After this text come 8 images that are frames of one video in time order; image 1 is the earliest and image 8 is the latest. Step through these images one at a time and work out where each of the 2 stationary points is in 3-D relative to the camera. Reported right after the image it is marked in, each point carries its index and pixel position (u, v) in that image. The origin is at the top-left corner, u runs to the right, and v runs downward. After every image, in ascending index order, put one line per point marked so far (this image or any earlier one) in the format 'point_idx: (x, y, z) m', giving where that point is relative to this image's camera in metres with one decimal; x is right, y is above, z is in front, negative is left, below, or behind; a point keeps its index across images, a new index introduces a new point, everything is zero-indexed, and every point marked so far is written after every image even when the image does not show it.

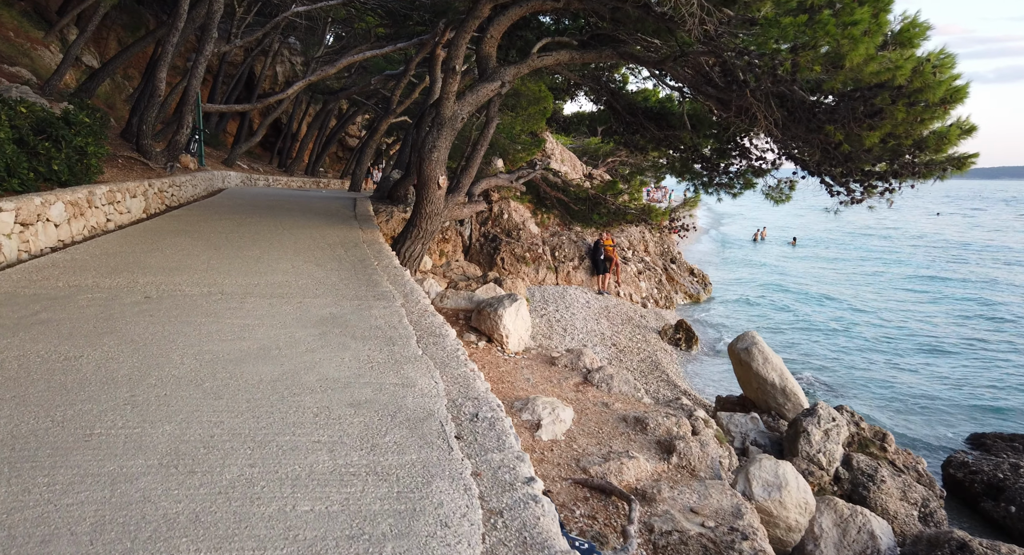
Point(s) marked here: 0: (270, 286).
0: (-2.2, -0.1, +5.1) m
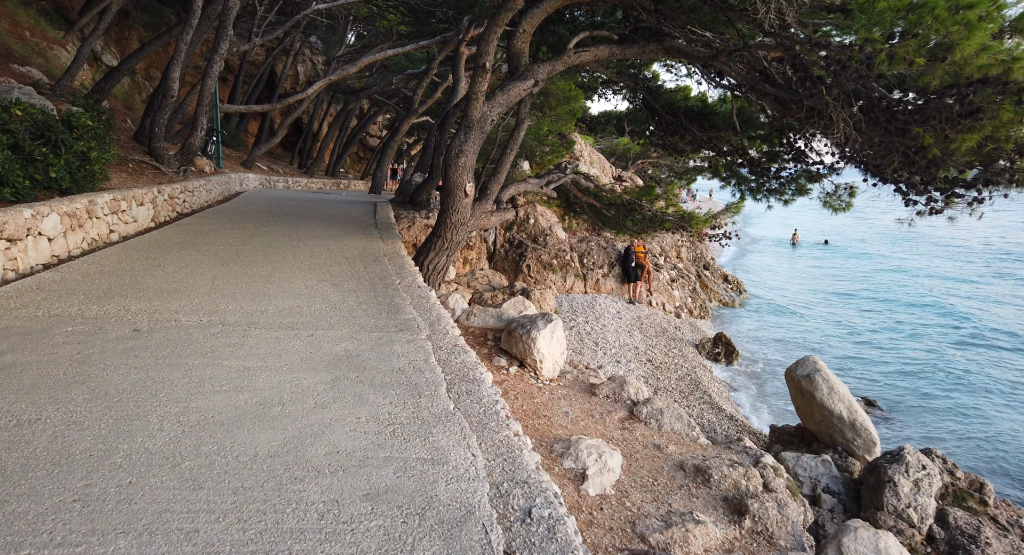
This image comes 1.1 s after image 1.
0: (-1.8, -0.3, +4.5) m
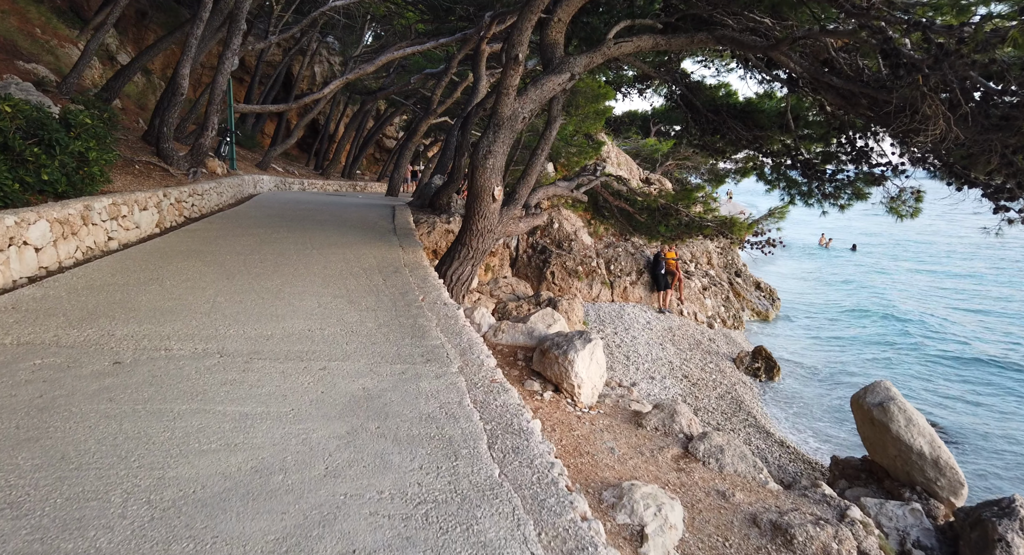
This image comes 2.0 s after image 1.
0: (-1.5, -0.4, +3.8) m
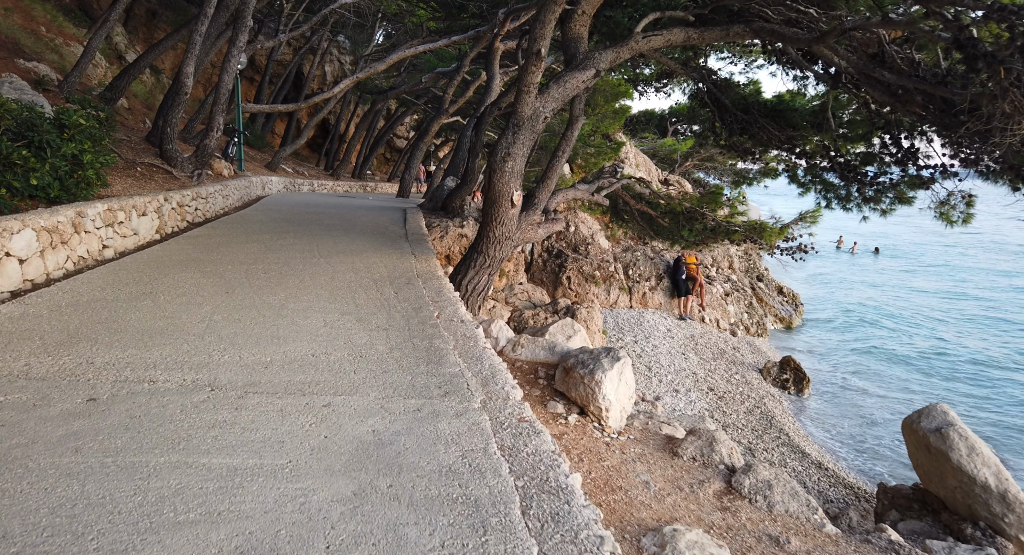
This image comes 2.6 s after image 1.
0: (-1.4, -0.6, +3.4) m
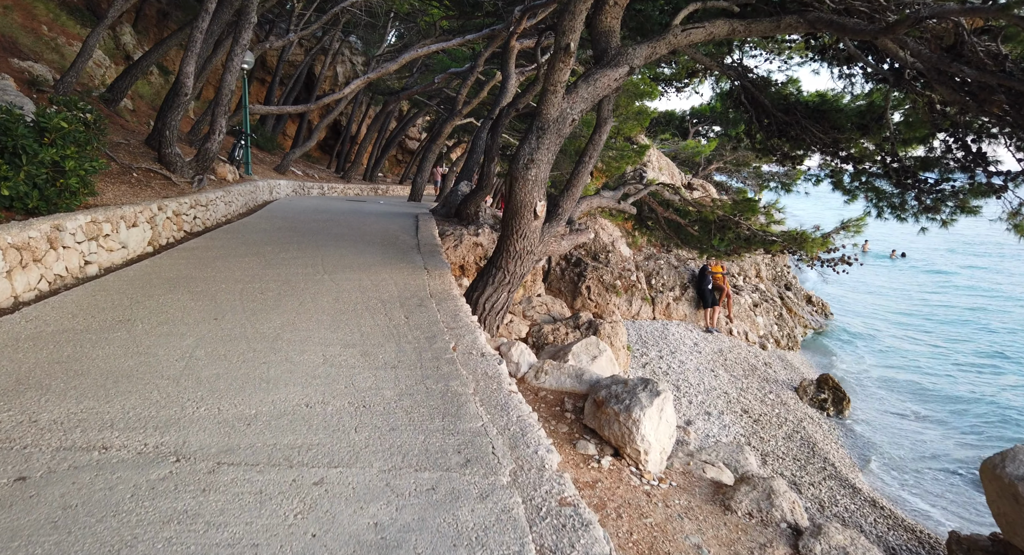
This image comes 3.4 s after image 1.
0: (-1.2, -0.7, +2.8) m
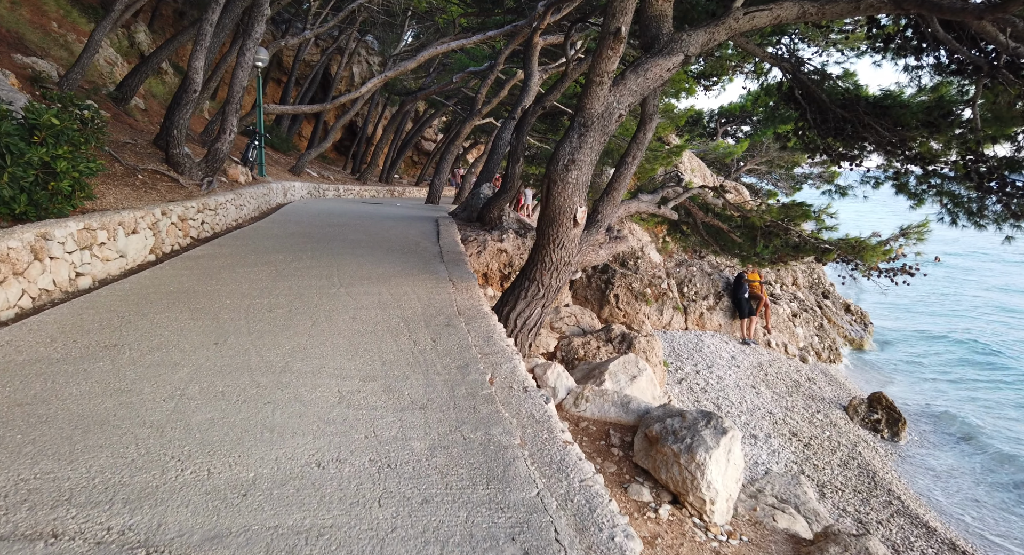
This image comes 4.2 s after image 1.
0: (-0.9, -0.9, +2.2) m
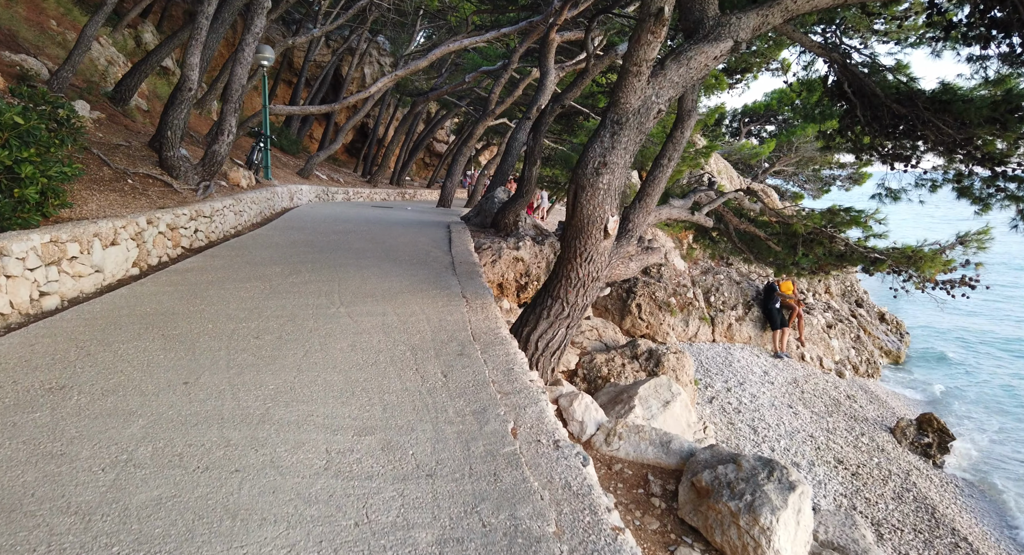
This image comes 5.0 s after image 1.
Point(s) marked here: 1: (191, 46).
0: (-0.8, -1.0, +1.5) m
1: (-4.3, +3.1, +7.8) m
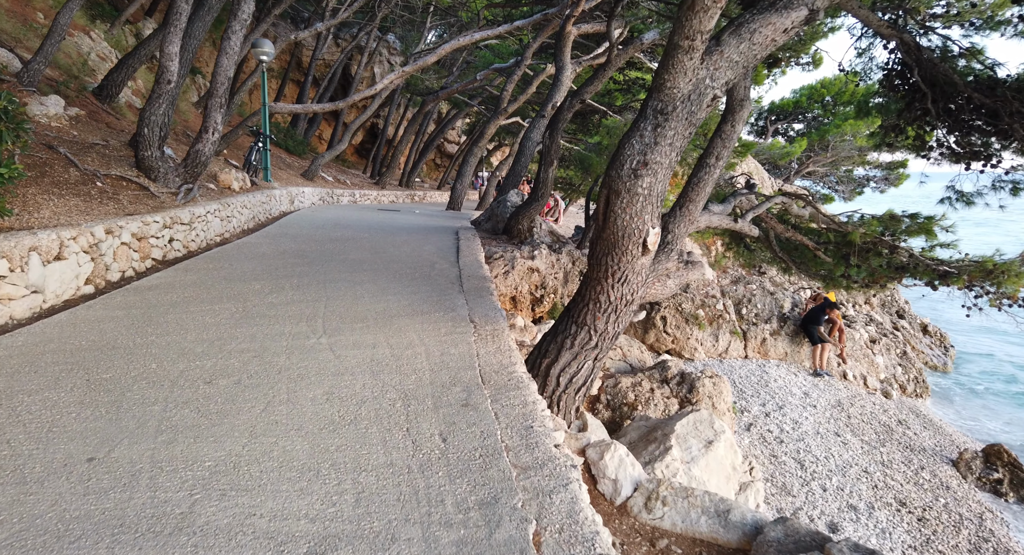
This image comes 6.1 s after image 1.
0: (-0.7, -1.2, +0.7) m
1: (-4.1, +3.0, +7.0) m
